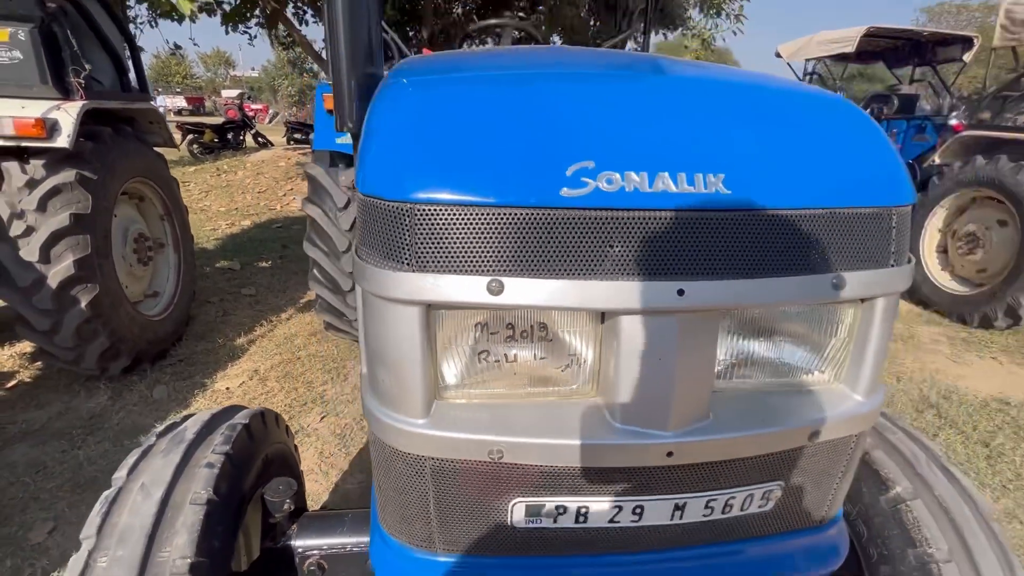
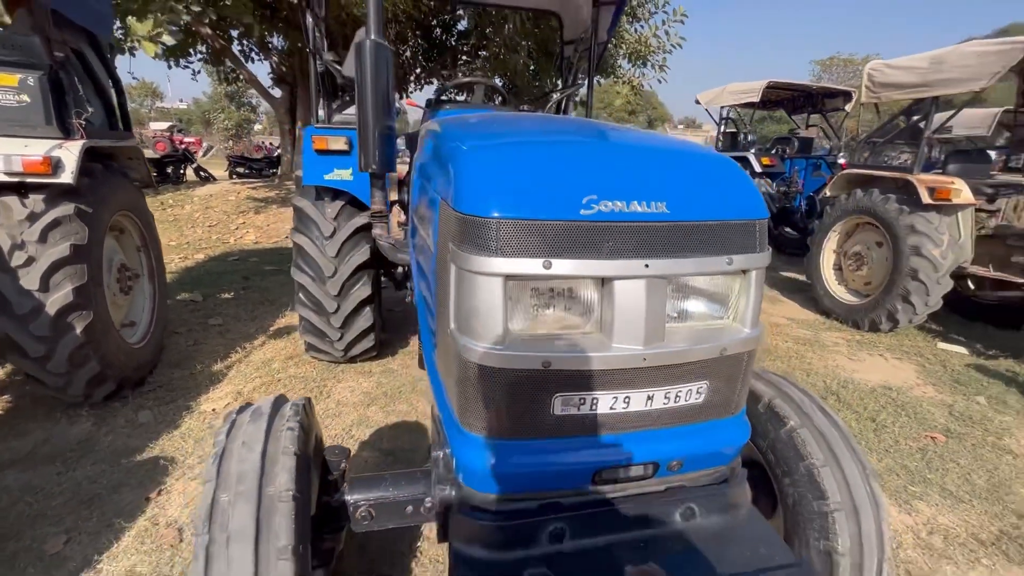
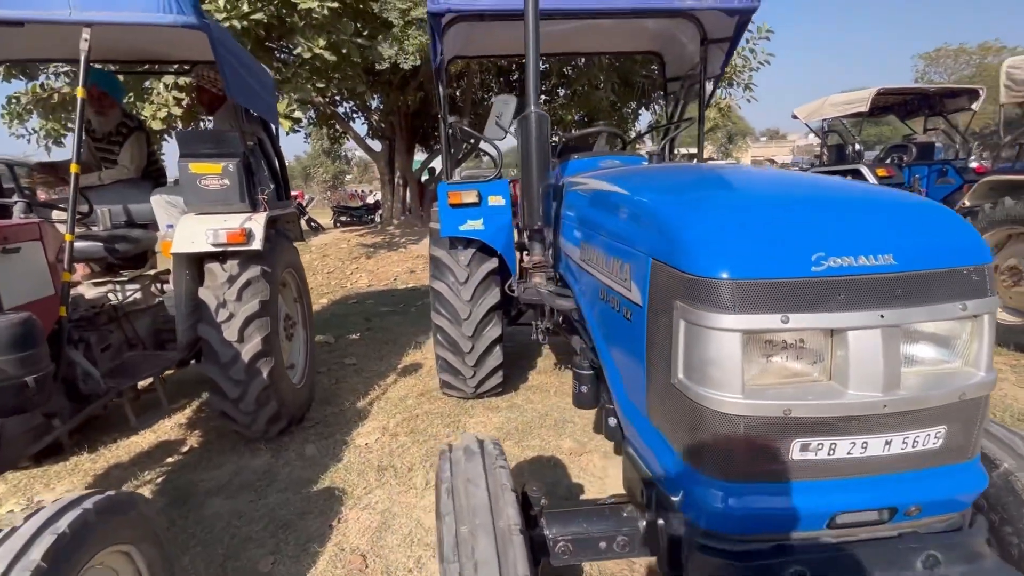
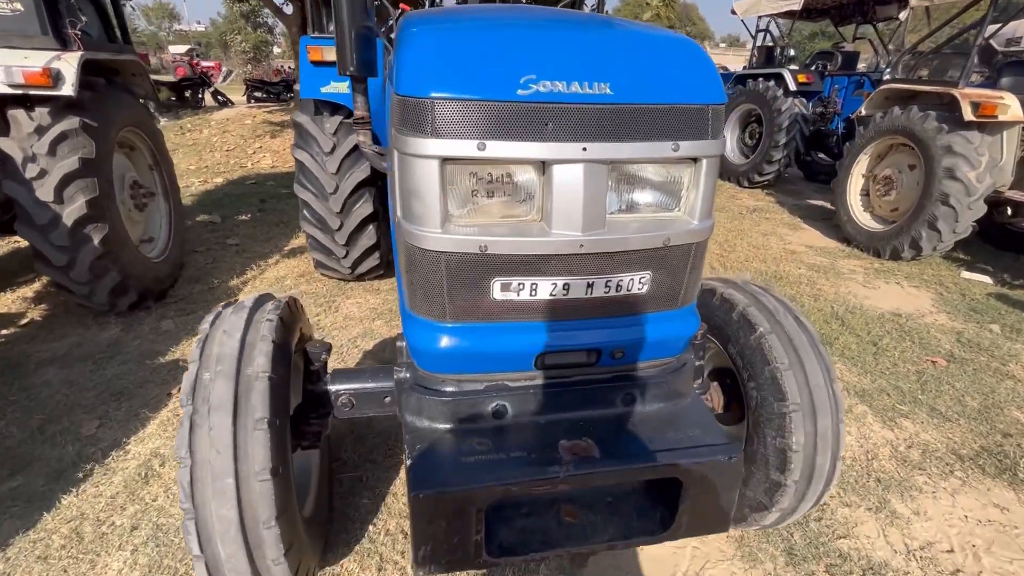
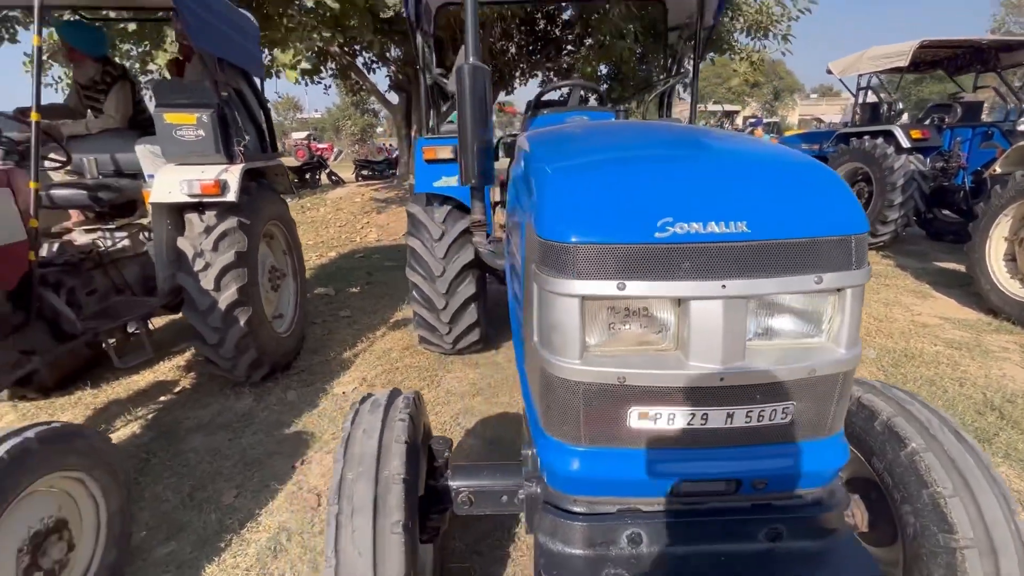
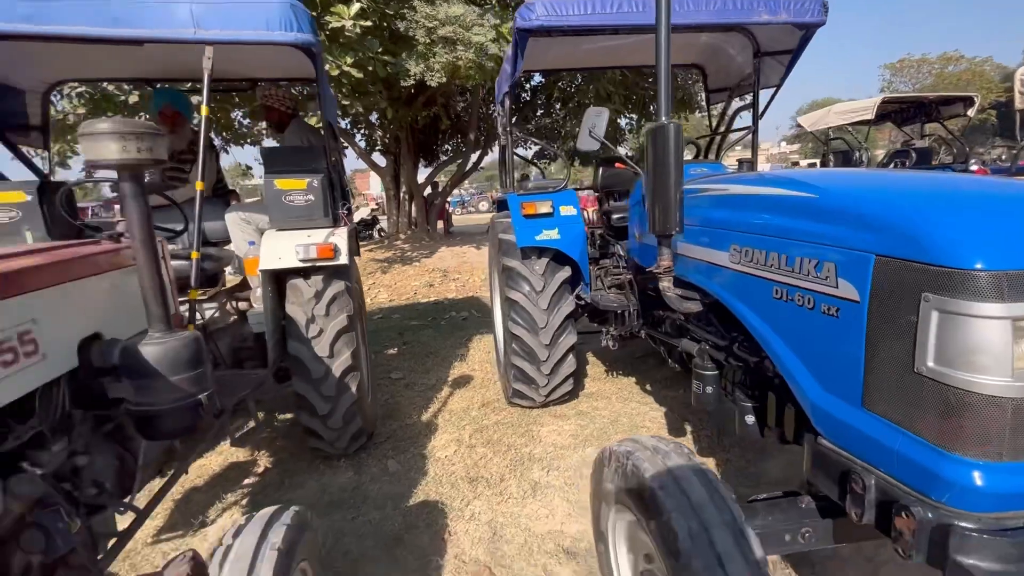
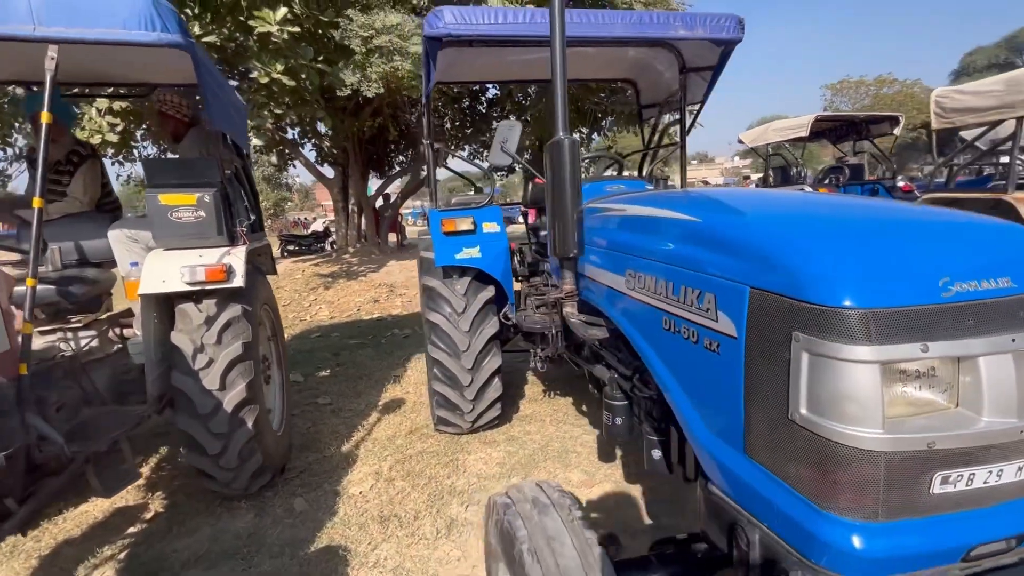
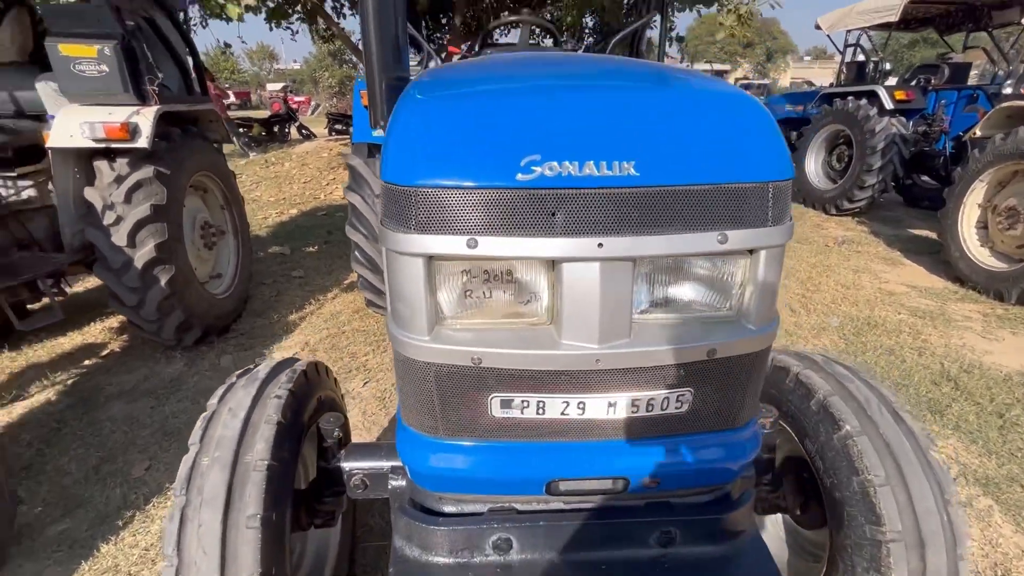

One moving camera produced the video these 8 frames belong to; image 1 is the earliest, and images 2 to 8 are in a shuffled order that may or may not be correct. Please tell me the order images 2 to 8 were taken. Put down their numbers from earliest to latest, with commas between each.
2, 4, 8, 5, 3, 7, 6
